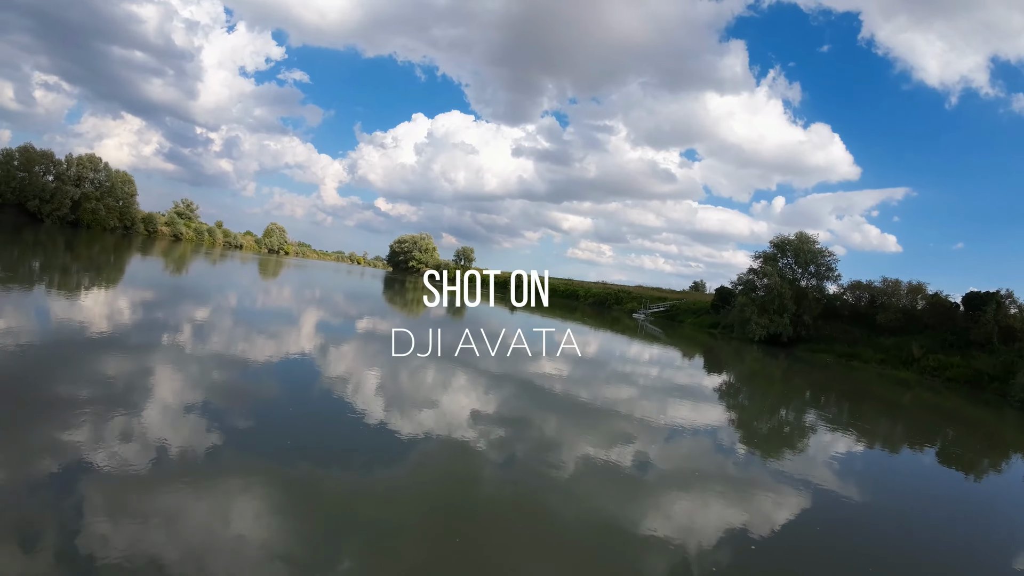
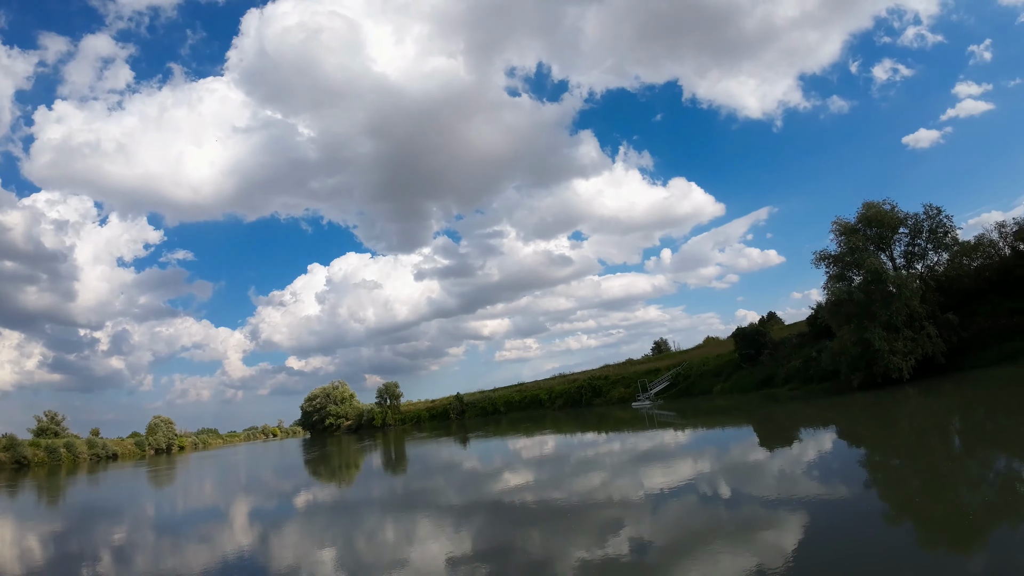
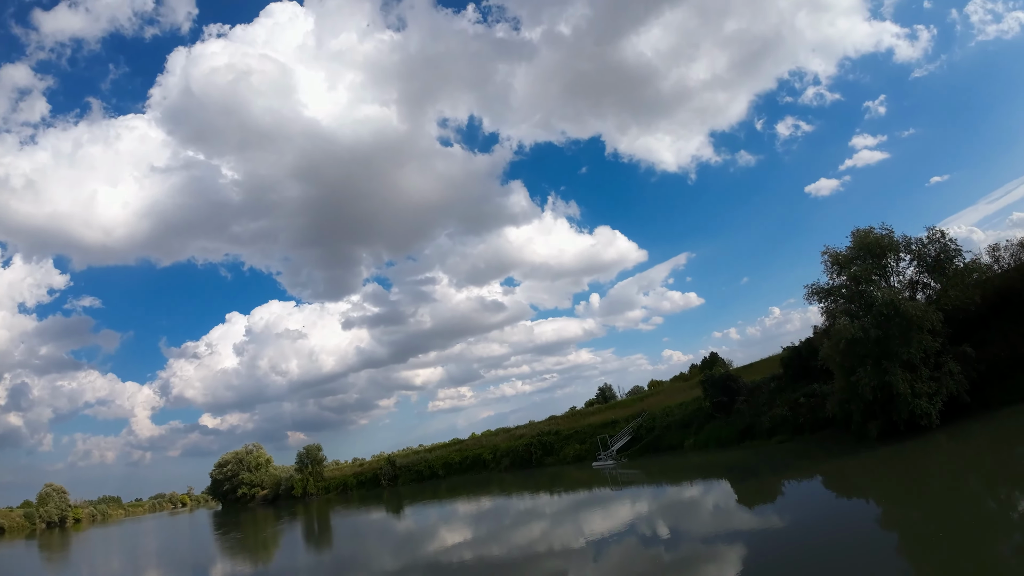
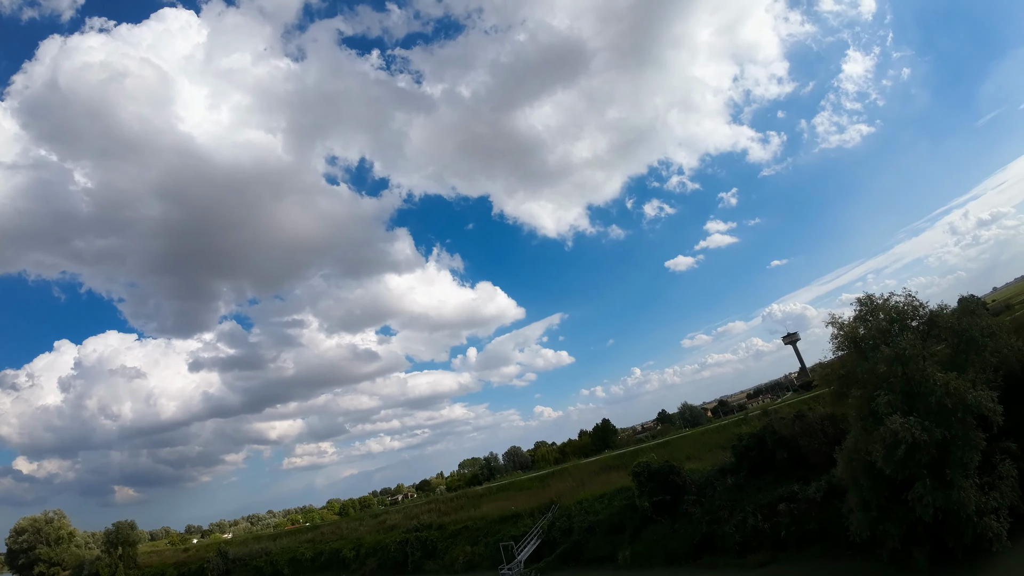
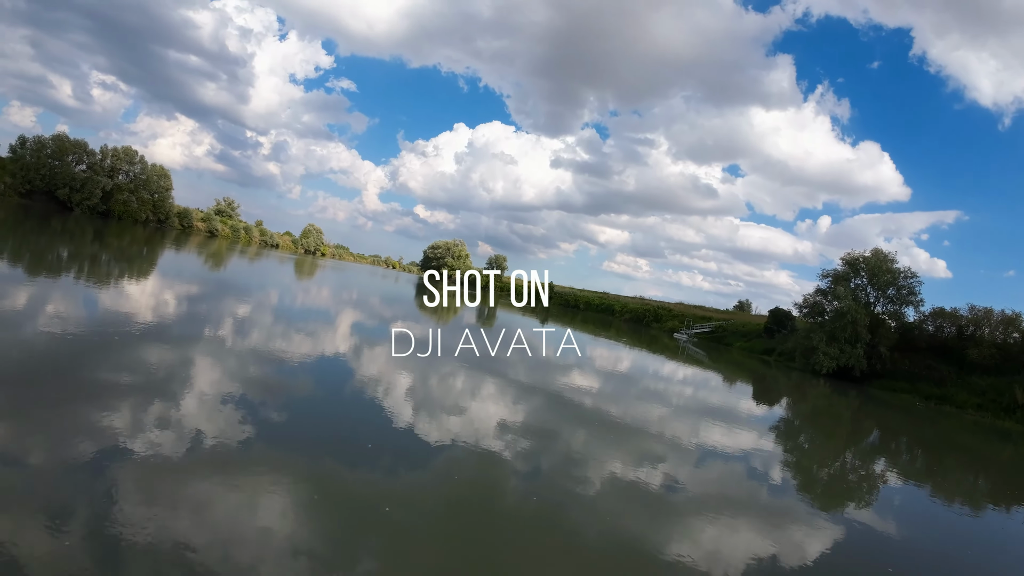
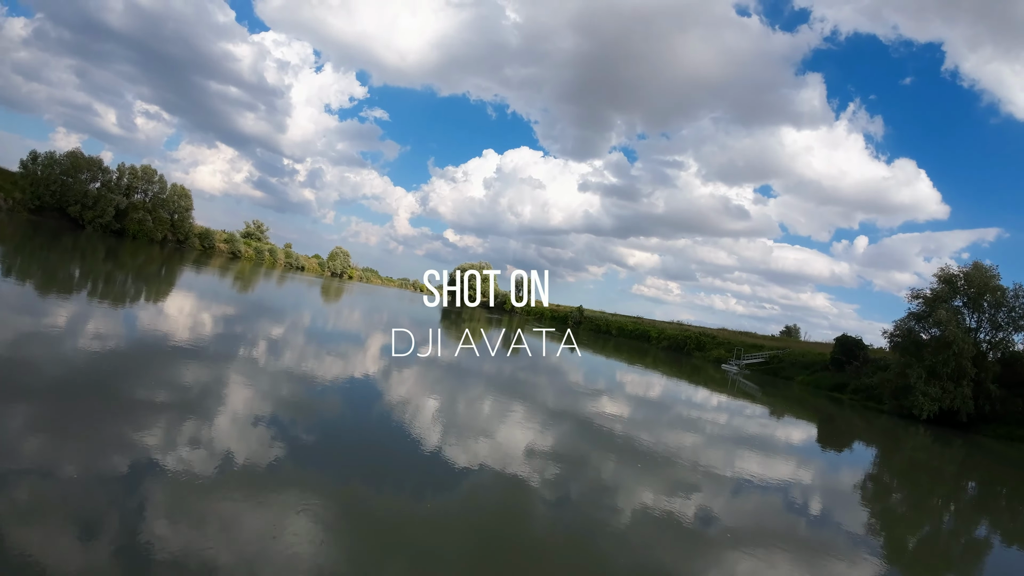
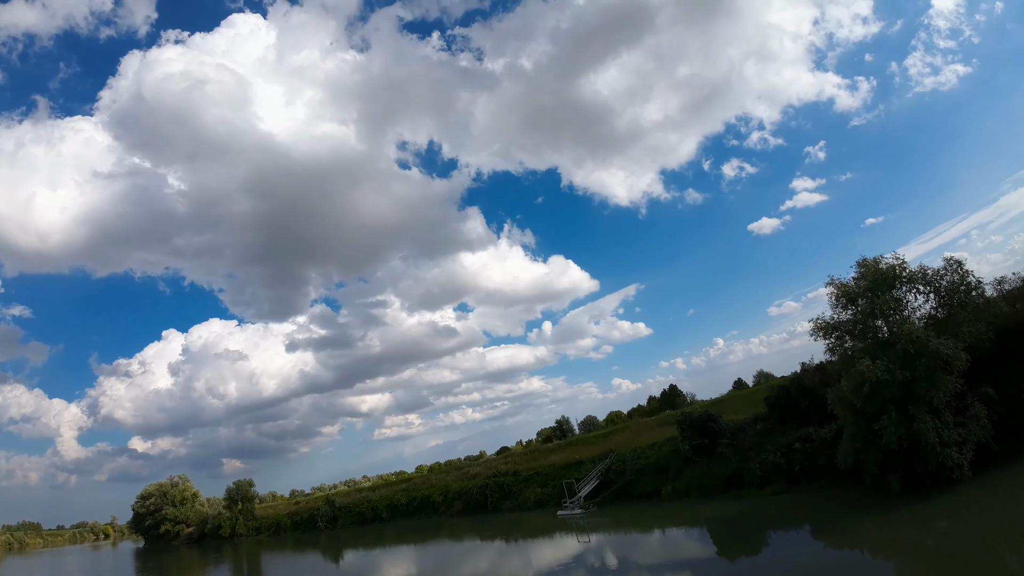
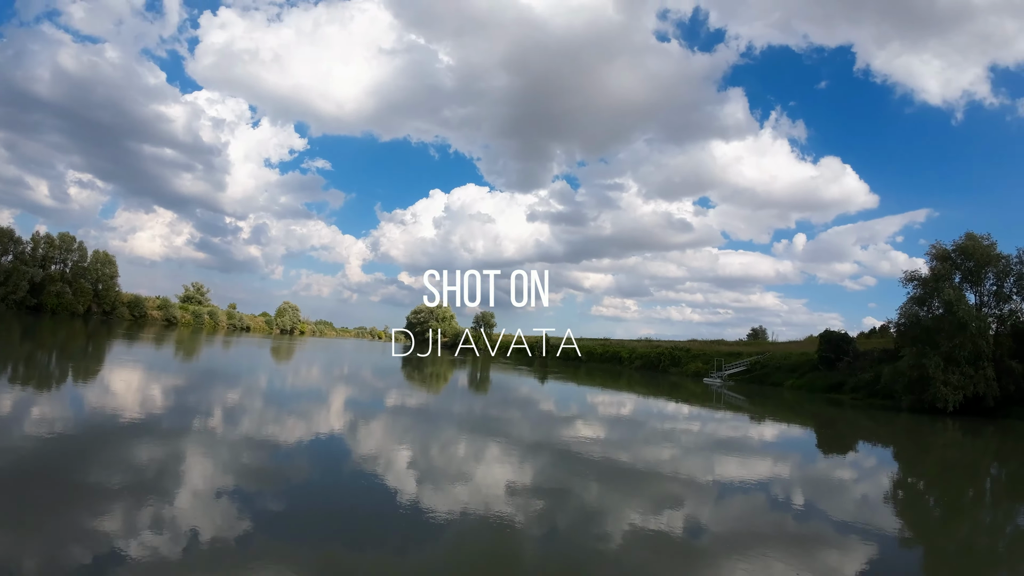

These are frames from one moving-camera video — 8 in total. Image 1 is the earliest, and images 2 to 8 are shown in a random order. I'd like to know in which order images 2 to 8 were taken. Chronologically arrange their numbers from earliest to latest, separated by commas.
5, 6, 8, 2, 3, 7, 4
